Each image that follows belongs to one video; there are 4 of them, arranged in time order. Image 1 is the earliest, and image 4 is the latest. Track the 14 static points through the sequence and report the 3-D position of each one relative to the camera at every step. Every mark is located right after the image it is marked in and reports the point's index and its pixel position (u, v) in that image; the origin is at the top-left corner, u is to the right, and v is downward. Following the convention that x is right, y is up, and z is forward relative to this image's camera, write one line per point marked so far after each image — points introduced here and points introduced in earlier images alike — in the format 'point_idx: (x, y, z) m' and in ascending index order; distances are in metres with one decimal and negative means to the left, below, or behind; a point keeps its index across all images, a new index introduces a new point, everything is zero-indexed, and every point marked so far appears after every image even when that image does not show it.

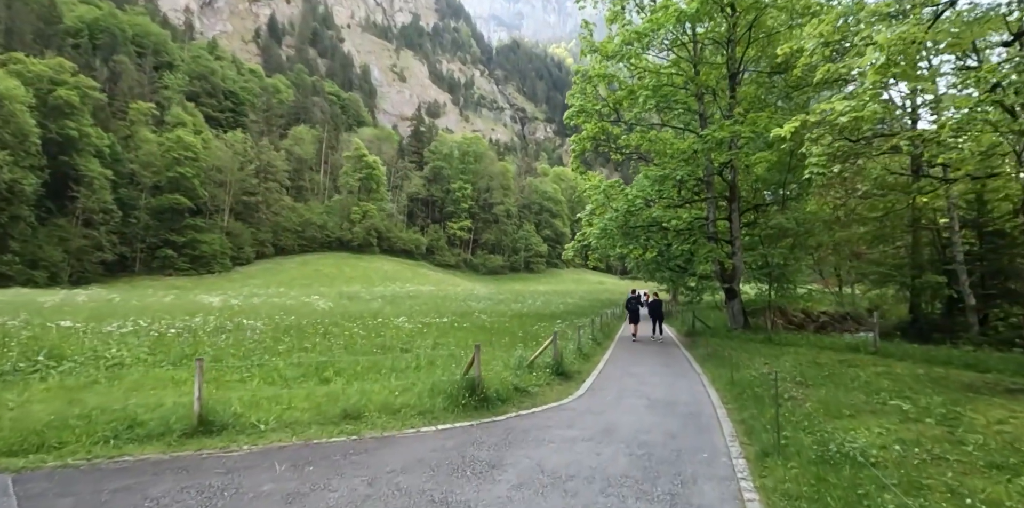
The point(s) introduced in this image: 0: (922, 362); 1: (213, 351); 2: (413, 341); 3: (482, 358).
0: (+10.8, -2.9, +13.6) m
1: (-7.4, -2.4, +12.7) m
2: (-3.1, -2.7, +16.0) m
3: (-0.9, -2.8, +13.6) m
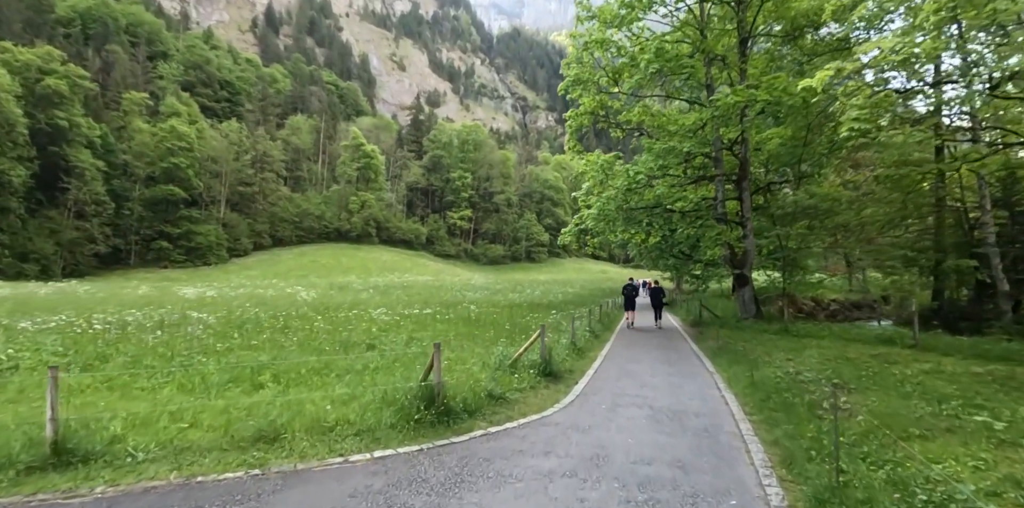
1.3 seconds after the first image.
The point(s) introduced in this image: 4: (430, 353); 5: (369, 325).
0: (+10.4, -2.4, +11.5) m
1: (-7.9, -2.0, +10.7) m
2: (-3.6, -2.3, +14.1) m
3: (-1.3, -2.4, +11.6) m
4: (-1.9, -2.3, +11.9) m
5: (-4.4, -2.2, +16.0) m
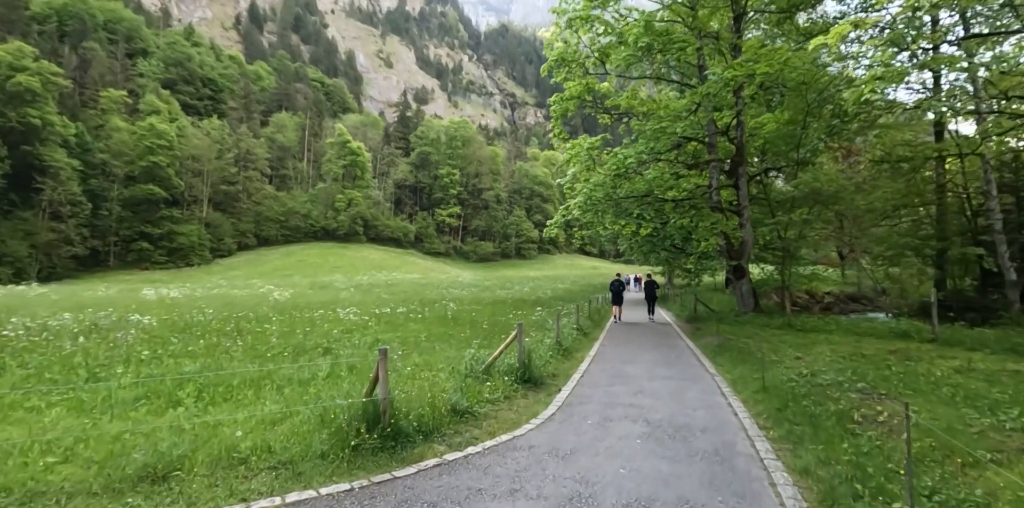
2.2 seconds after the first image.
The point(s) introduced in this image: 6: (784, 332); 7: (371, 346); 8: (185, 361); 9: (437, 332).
0: (+9.9, -2.0, +10.3) m
1: (-8.4, -1.9, +9.2) m
2: (-4.1, -2.1, +12.6) m
3: (-1.8, -2.2, +10.2) m
4: (-2.4, -2.1, +10.4) m
5: (-5.0, -2.0, +14.5) m
6: (+8.0, -2.3, +15.0) m
7: (-3.2, -2.1, +11.9) m
8: (-6.2, -2.0, +9.8) m
9: (-2.0, -2.1, +13.9) m
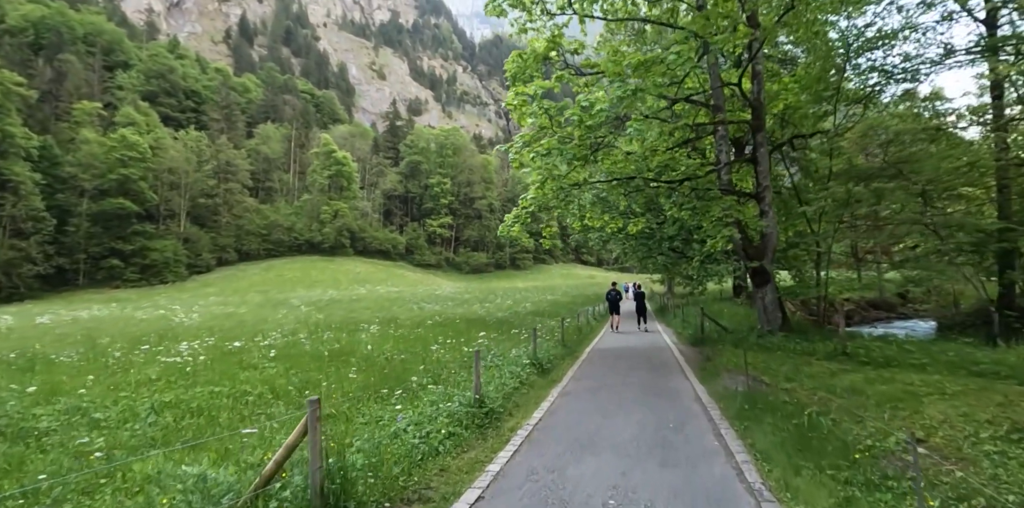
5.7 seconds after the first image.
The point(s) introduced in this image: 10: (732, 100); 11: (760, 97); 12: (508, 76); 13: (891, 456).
0: (+8.2, -1.7, +4.8) m
1: (-10.1, -2.0, +3.7) m
2: (-5.9, -2.1, +7.1) m
3: (-3.5, -2.1, +4.7) m
4: (-4.2, -2.1, +5.0) m
5: (-6.7, -2.1, +9.0) m
6: (+6.3, -2.1, +9.6) m
7: (-4.9, -2.1, +6.4) m
8: (-7.9, -2.0, +4.3) m
9: (-3.8, -2.1, +8.4) m
10: (+7.6, +5.3, +18.0) m
11: (+7.7, +4.8, +16.1) m
12: (-0.1, +6.2, +18.0) m
13: (+4.0, -2.0, +5.3) m
